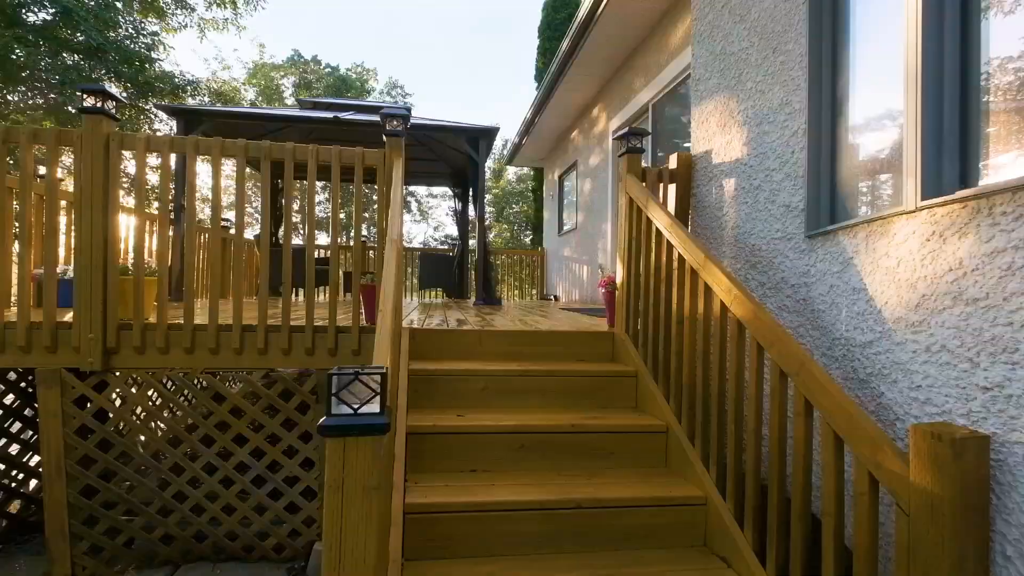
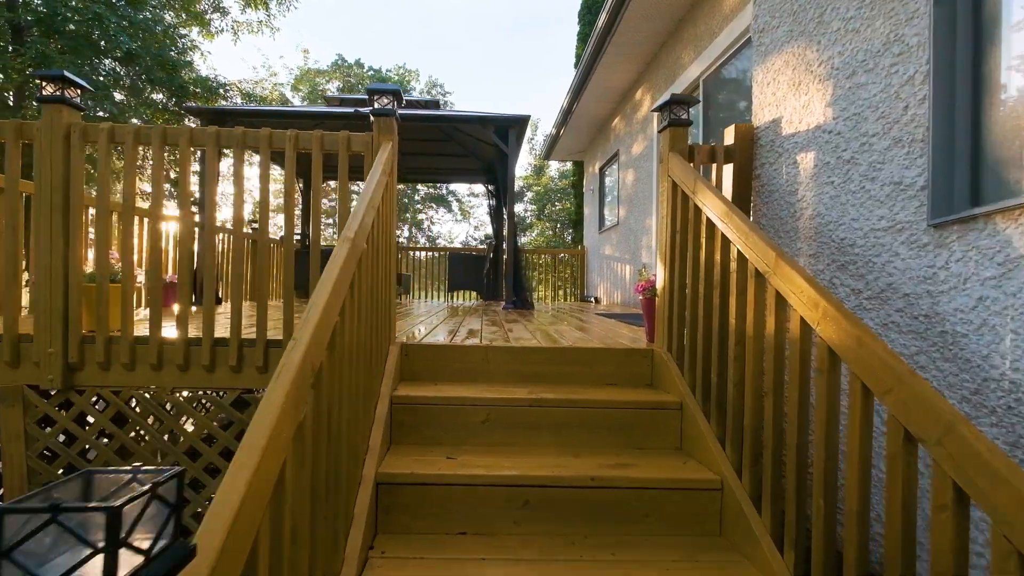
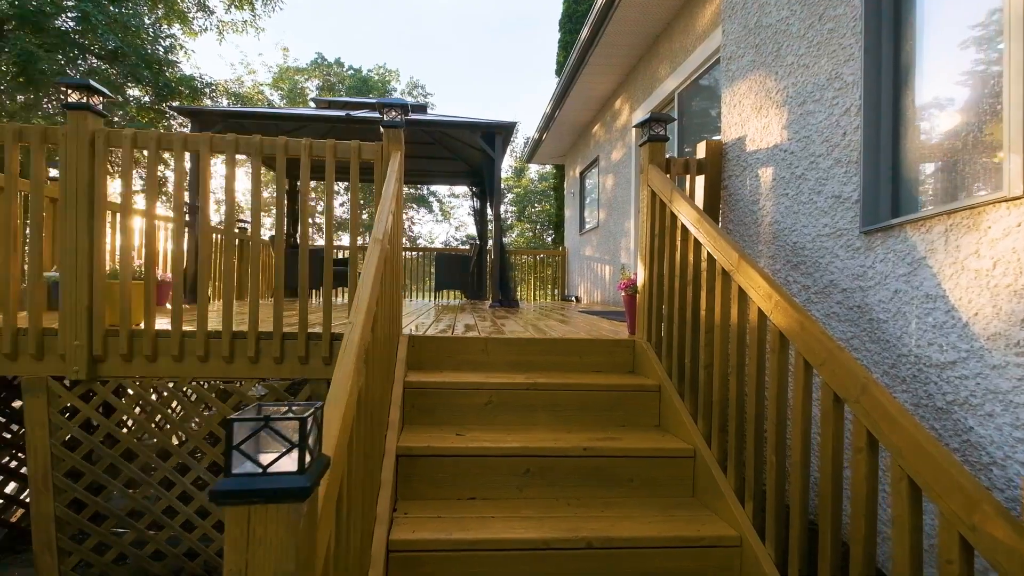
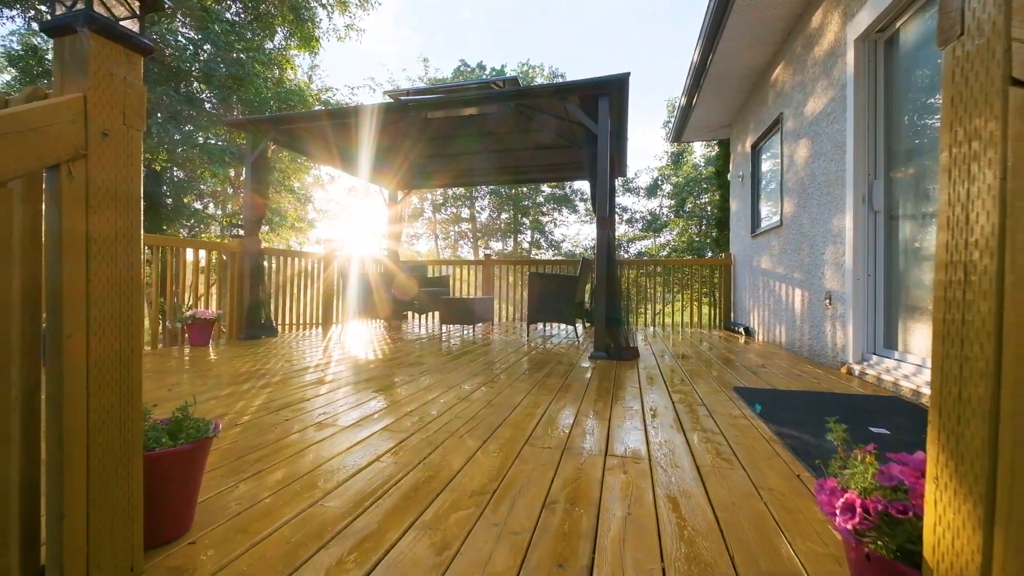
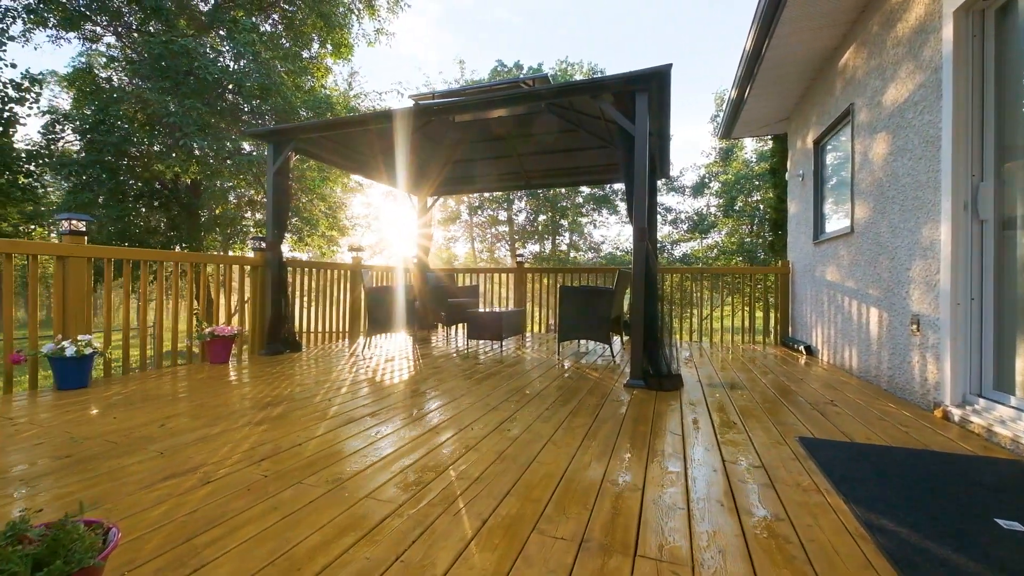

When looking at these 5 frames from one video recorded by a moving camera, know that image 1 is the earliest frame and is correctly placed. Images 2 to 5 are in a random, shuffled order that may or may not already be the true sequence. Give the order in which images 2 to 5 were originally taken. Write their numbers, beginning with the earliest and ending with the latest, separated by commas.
3, 2, 4, 5
